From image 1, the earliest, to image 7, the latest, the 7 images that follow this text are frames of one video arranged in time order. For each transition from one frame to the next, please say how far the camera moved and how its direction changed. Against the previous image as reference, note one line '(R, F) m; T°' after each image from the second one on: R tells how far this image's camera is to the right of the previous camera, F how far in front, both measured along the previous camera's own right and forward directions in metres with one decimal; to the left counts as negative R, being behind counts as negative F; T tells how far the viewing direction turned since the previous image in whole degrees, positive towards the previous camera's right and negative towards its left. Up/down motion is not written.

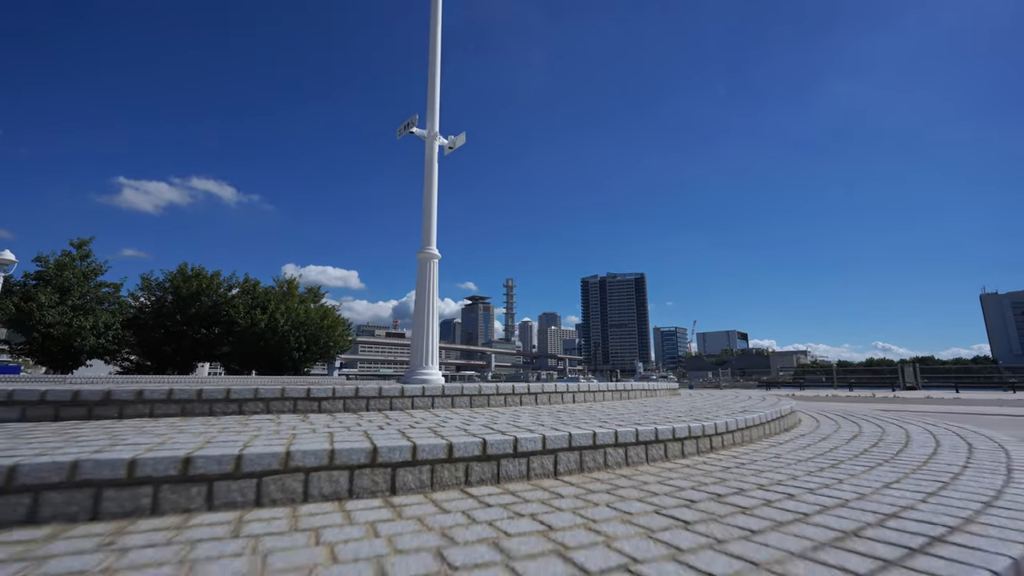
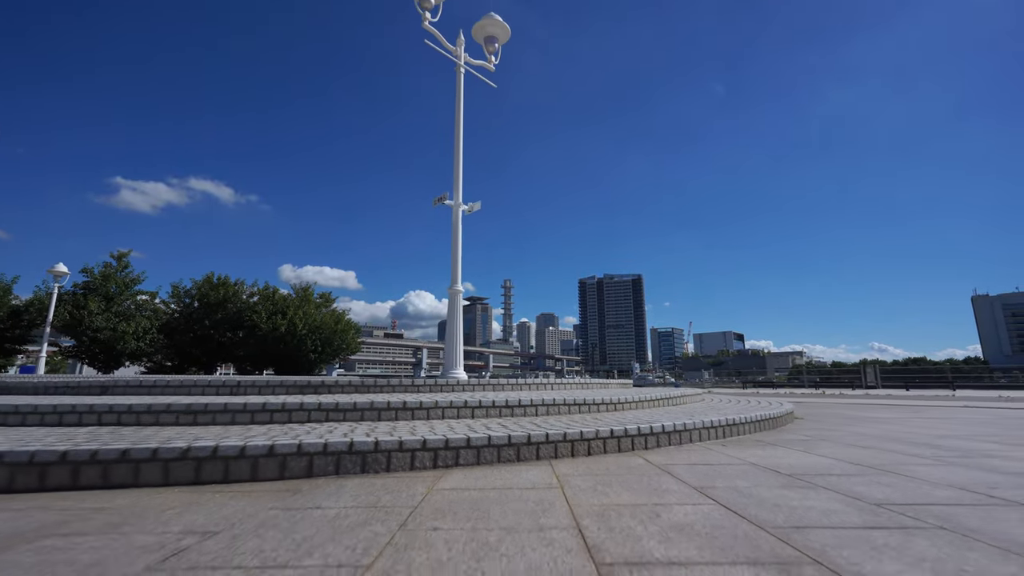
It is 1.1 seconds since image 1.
(-0.1, -2.9) m; 0°
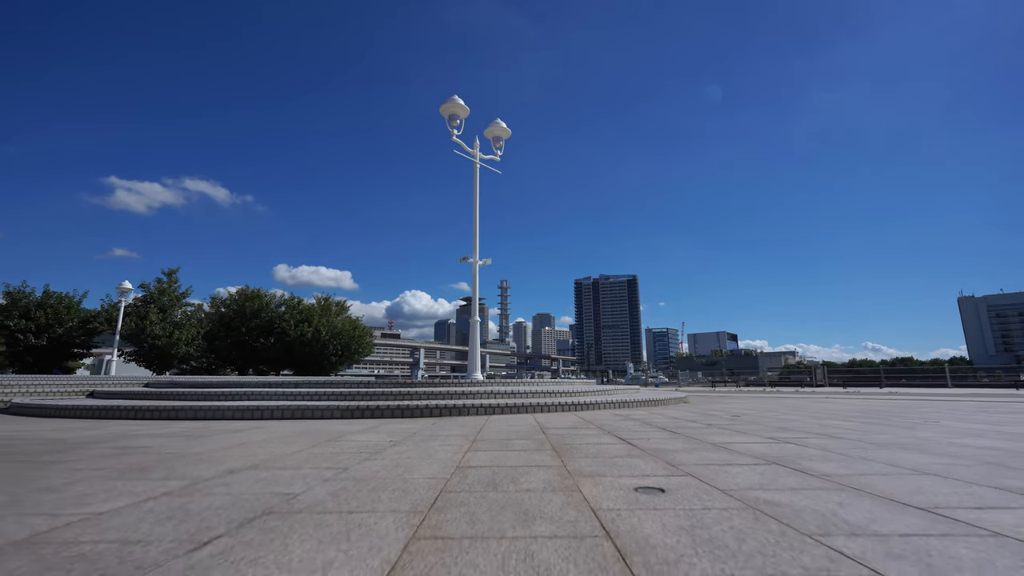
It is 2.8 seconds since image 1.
(-0.1, -4.7) m; 0°
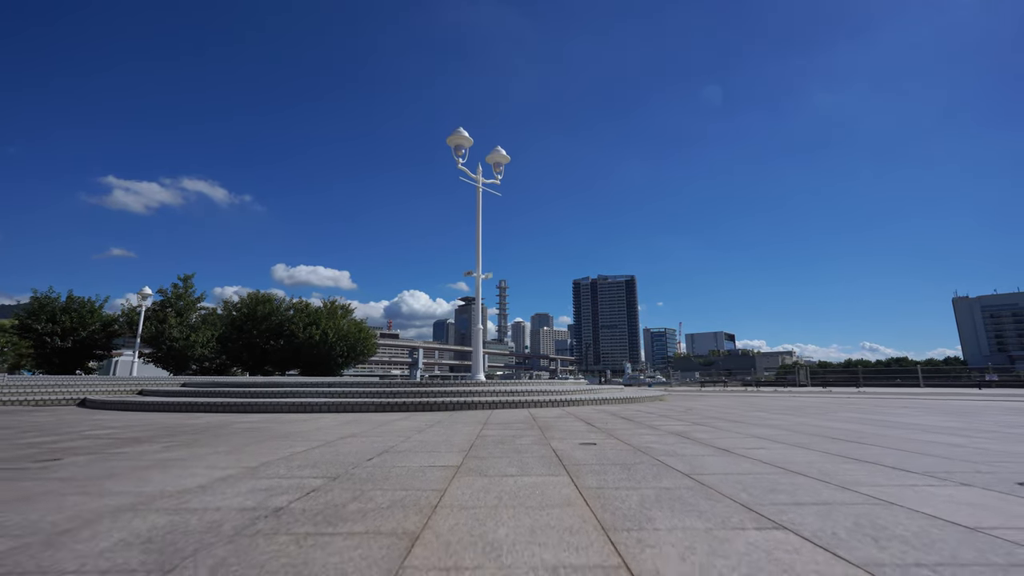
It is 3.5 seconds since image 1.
(0.0, -1.8) m; 0°
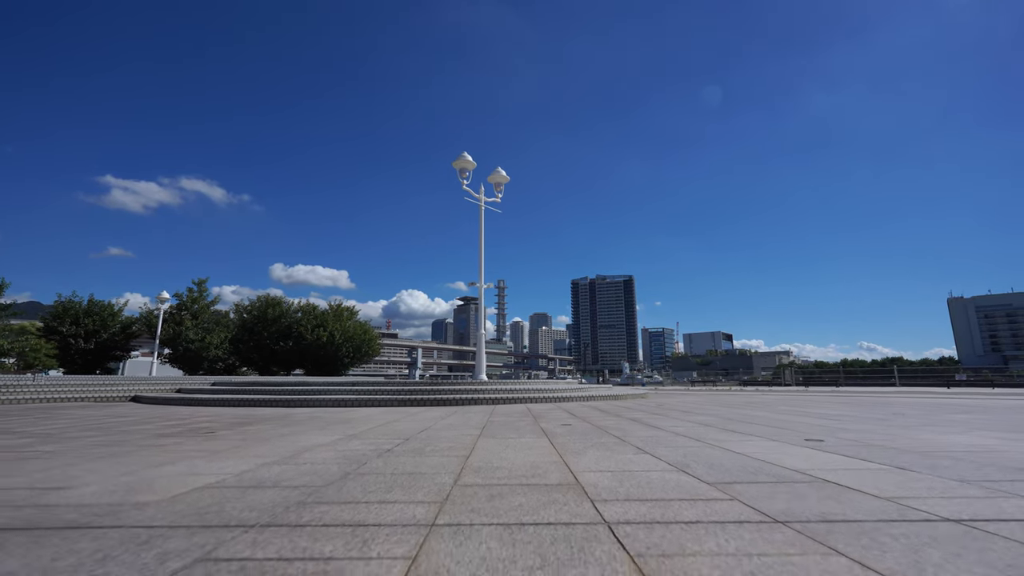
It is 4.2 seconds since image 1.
(0.0, -1.8) m; 0°
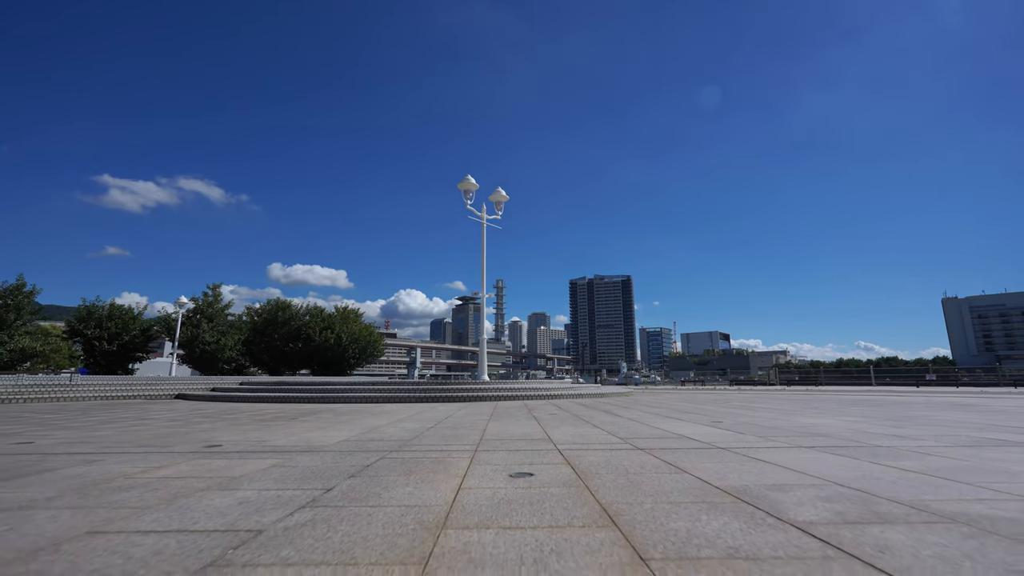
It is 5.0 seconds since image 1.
(0.0, -2.0) m; 0°
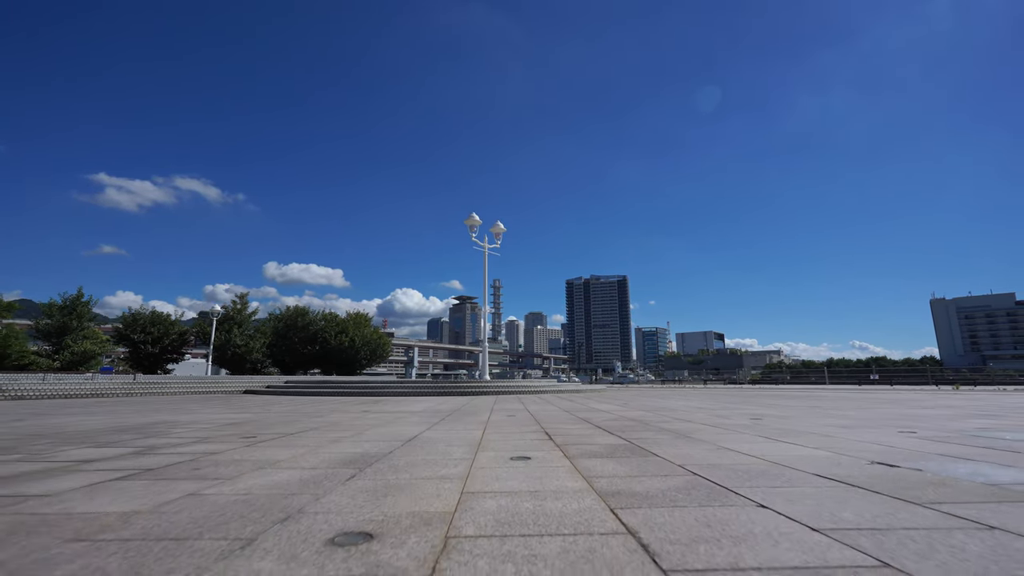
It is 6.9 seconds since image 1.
(0.0, -4.6) m; 0°
